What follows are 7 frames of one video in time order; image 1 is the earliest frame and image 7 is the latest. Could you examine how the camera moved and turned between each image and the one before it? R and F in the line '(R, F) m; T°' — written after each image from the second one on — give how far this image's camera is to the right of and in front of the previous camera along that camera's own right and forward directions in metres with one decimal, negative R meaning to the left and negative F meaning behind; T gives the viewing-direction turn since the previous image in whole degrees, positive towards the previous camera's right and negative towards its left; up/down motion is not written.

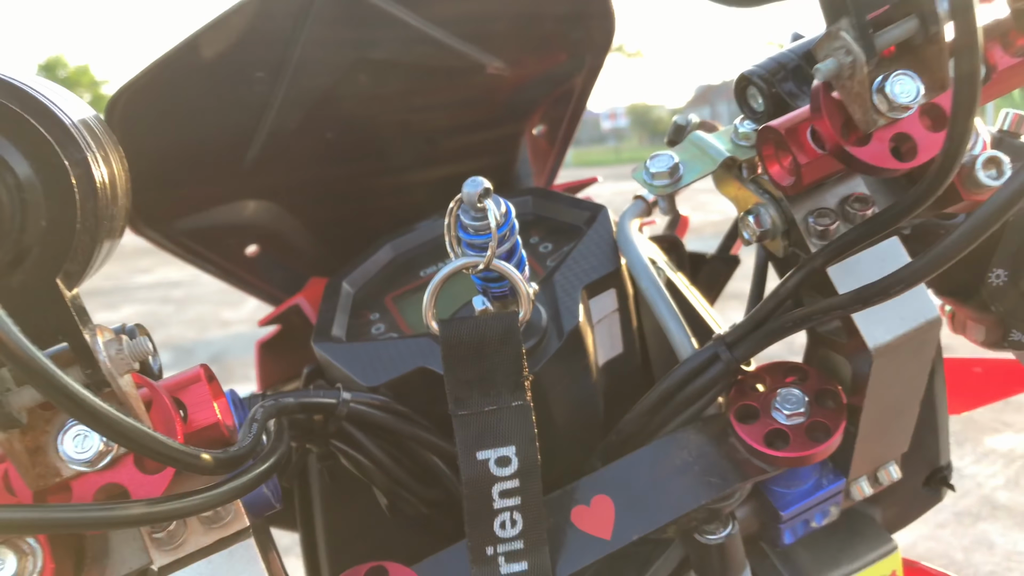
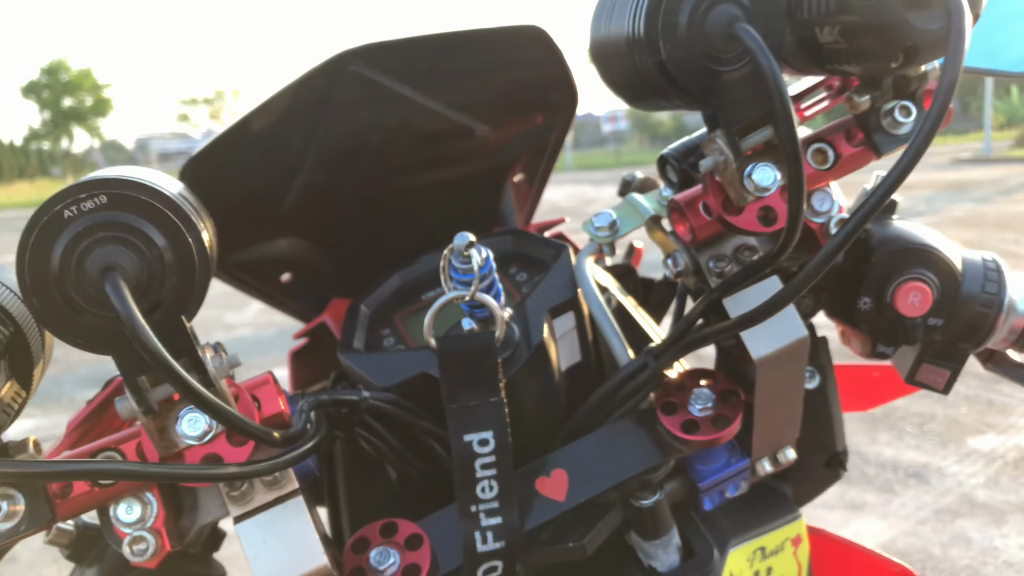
(0.0, -0.1) m; 0°
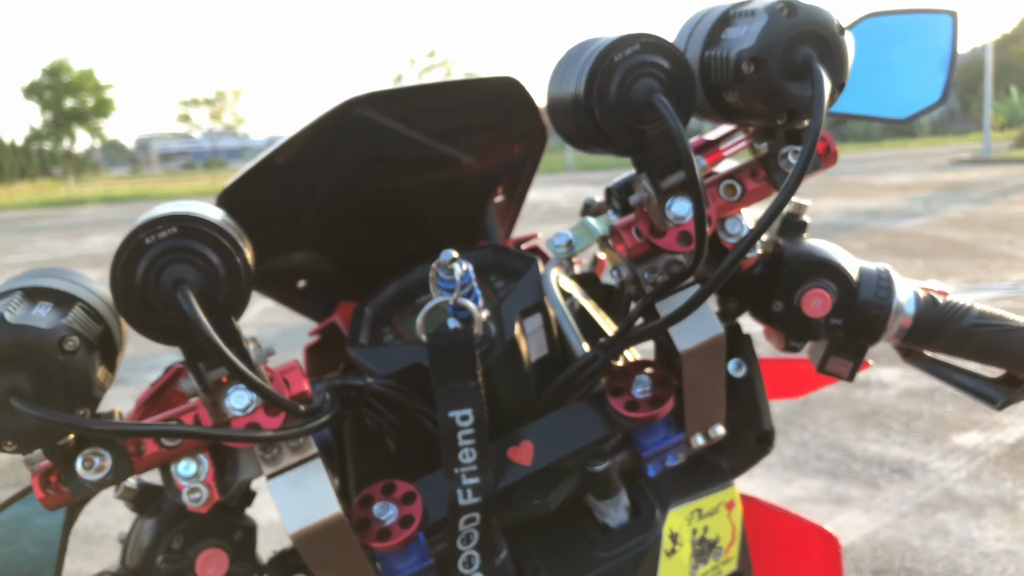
(0.0, -0.1) m; 0°
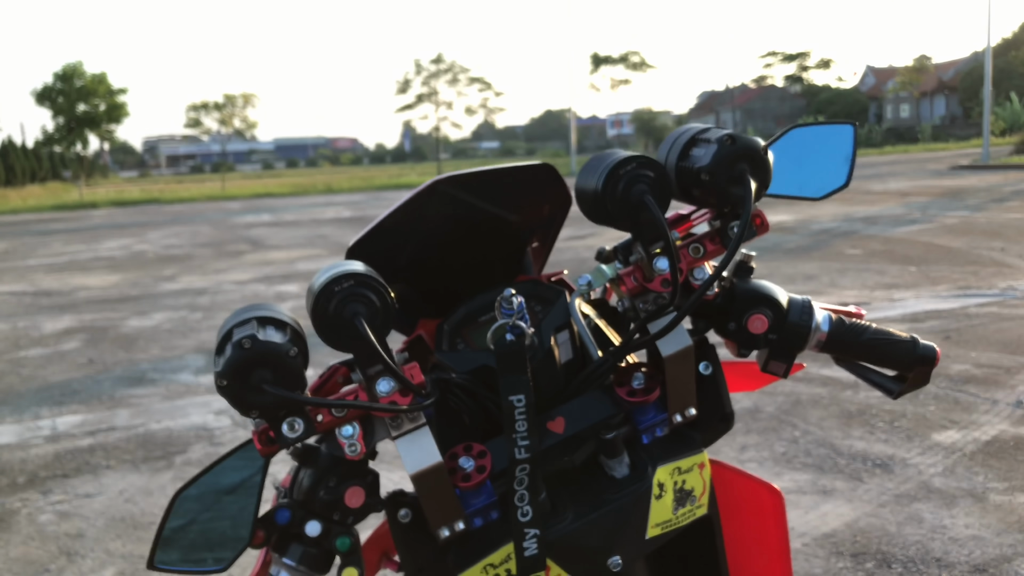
(0.0, -0.2) m; 0°
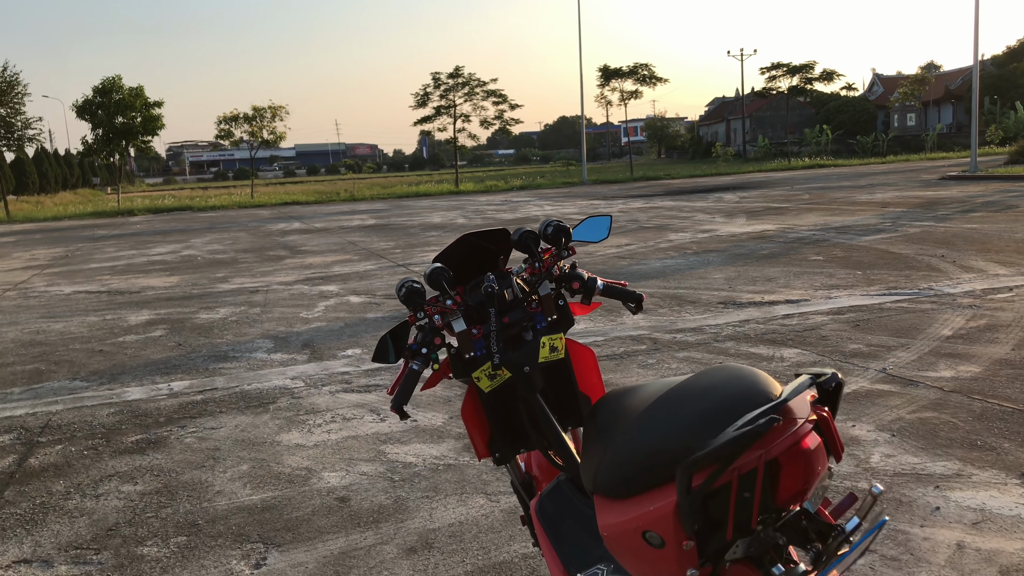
(+0.1, -1.4) m; -1°
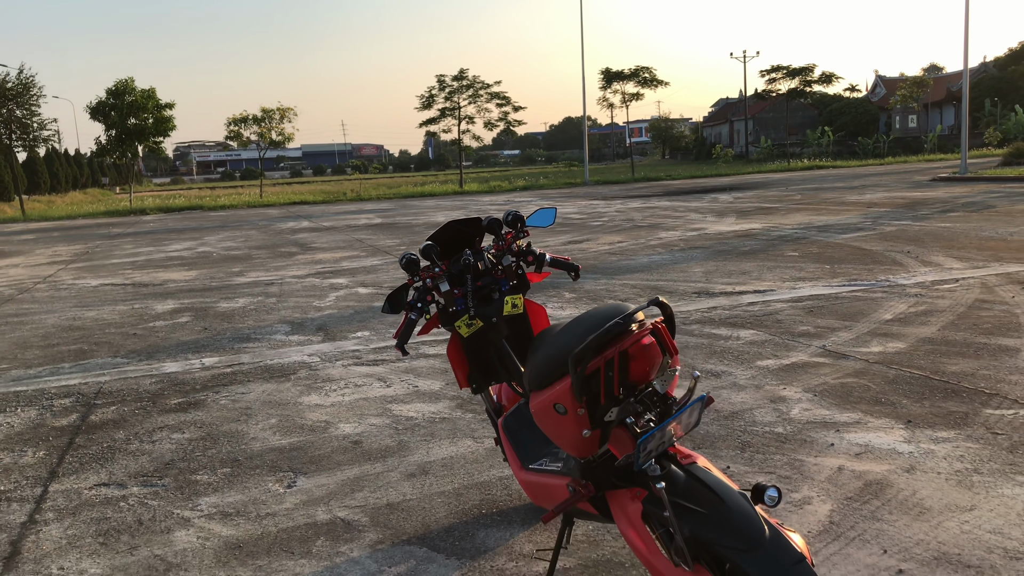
(+0.1, -0.8) m; 0°
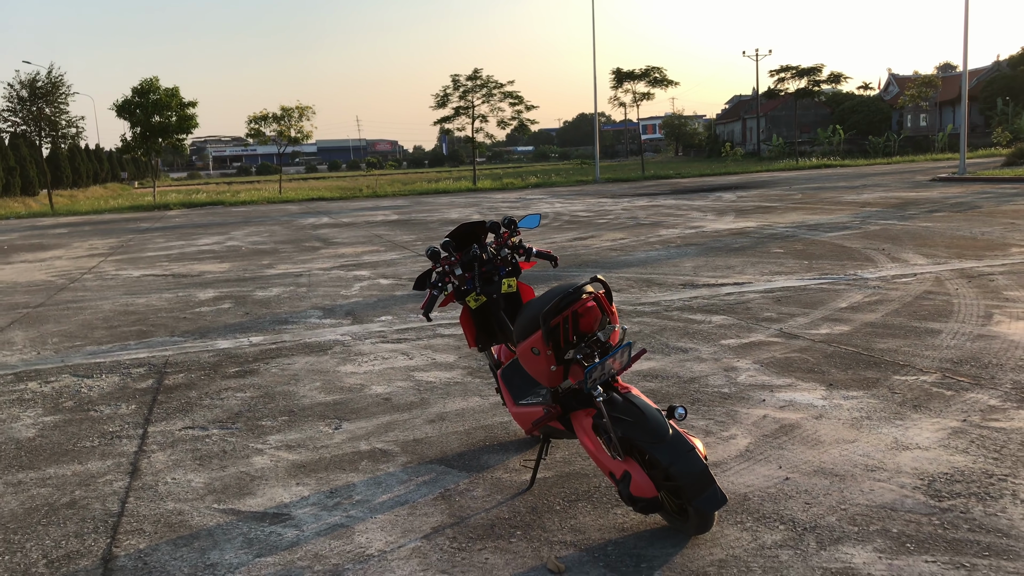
(+0.1, -1.0) m; -1°
